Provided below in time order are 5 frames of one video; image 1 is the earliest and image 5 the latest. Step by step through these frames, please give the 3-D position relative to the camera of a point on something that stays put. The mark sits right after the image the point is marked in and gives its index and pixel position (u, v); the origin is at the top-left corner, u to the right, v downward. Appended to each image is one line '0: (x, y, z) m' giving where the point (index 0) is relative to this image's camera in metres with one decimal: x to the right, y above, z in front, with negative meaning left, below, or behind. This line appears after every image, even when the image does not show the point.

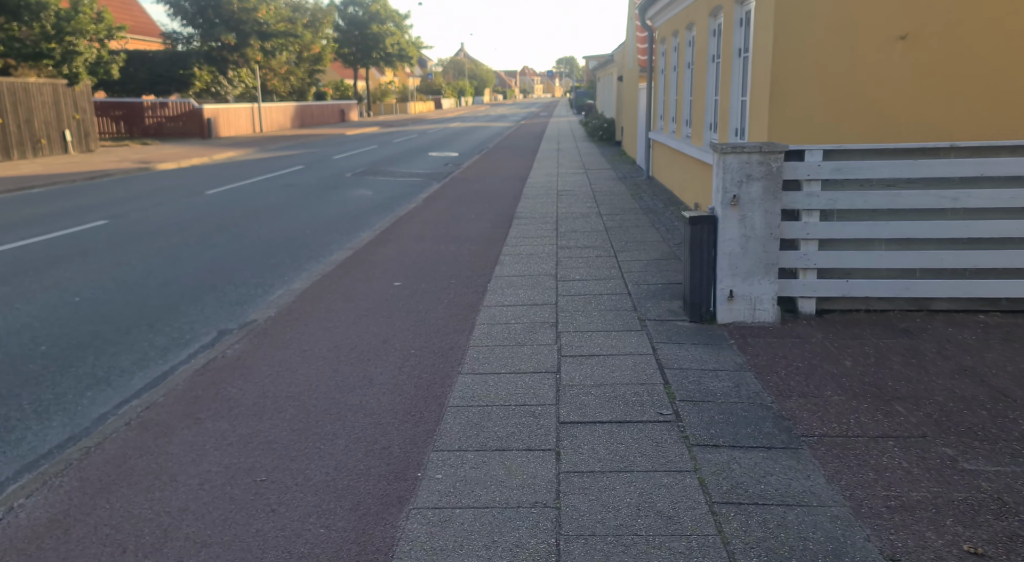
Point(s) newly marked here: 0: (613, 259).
0: (+0.8, +0.2, +5.2) m
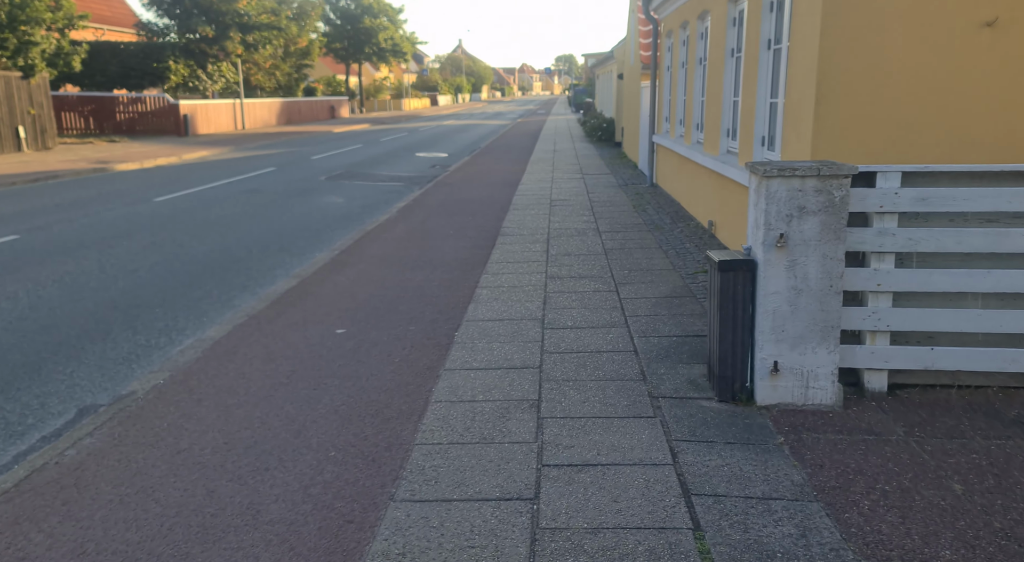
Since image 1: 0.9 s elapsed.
0: (+0.7, -0.1, +4.2) m
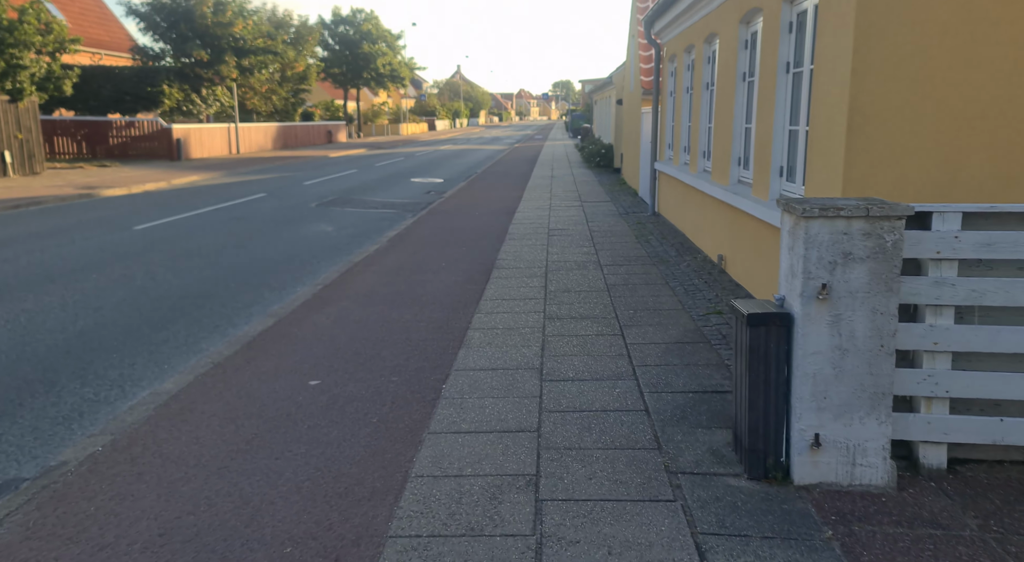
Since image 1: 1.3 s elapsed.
0: (+0.6, -0.4, +3.8) m
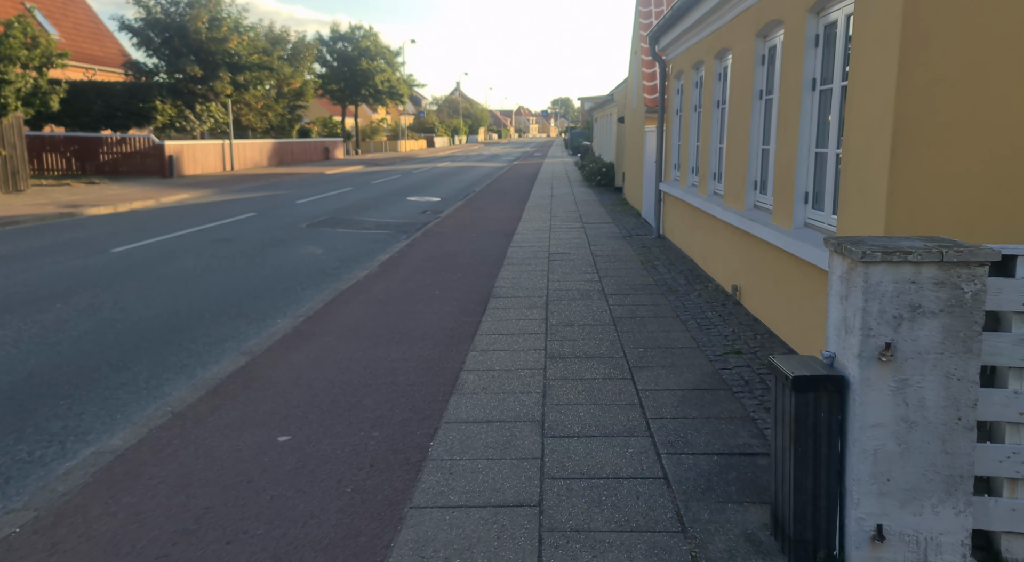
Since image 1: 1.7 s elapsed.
0: (+0.6, -0.6, +3.4) m
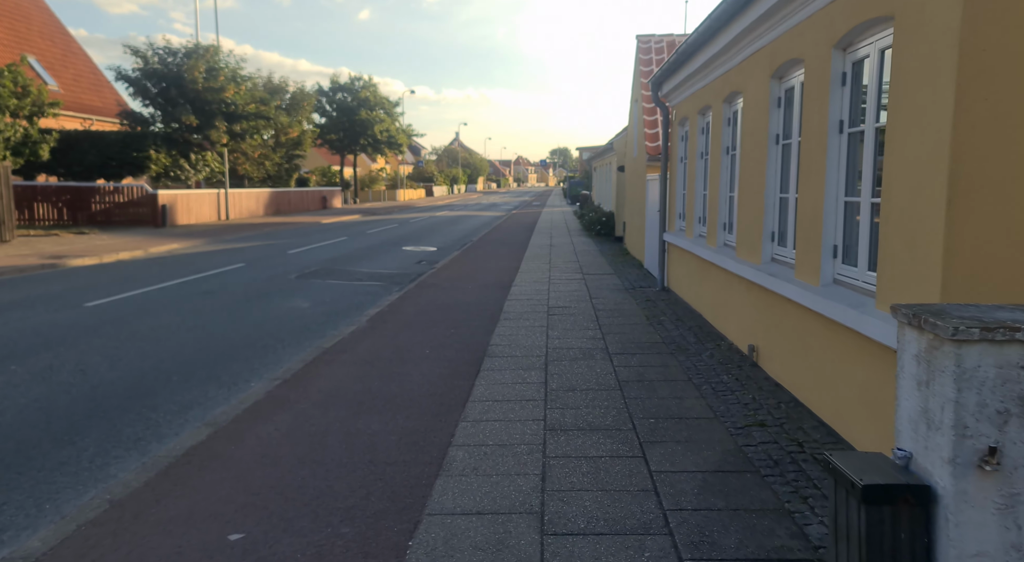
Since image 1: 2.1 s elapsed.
0: (+0.6, -0.9, +3.0) m
